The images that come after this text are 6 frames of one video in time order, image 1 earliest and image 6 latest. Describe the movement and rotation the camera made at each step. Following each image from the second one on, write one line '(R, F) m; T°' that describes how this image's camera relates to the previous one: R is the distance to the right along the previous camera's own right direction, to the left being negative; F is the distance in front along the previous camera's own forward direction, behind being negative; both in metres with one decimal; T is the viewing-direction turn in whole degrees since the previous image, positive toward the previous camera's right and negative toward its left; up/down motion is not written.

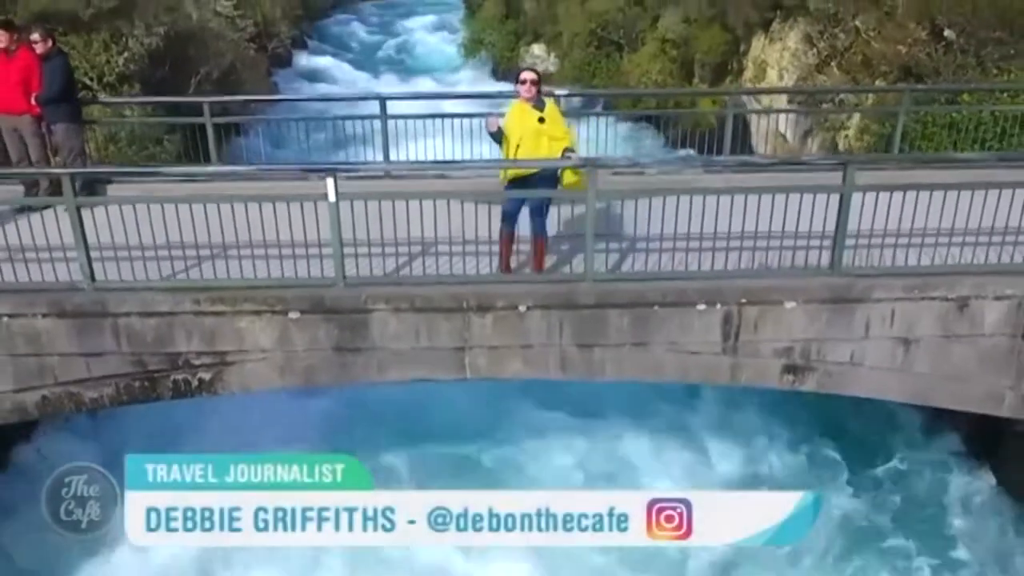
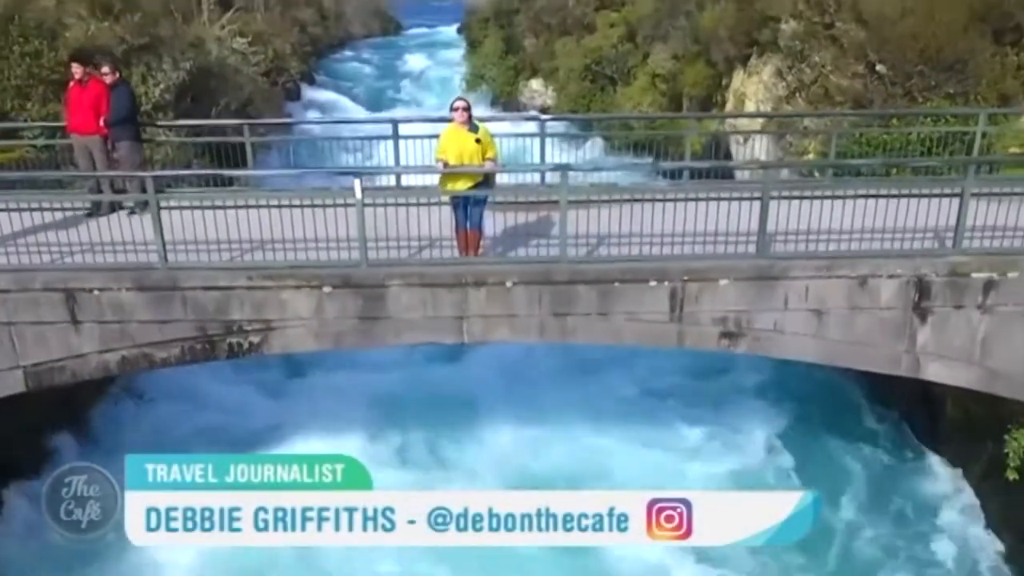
(+0.1, -1.5) m; 0°
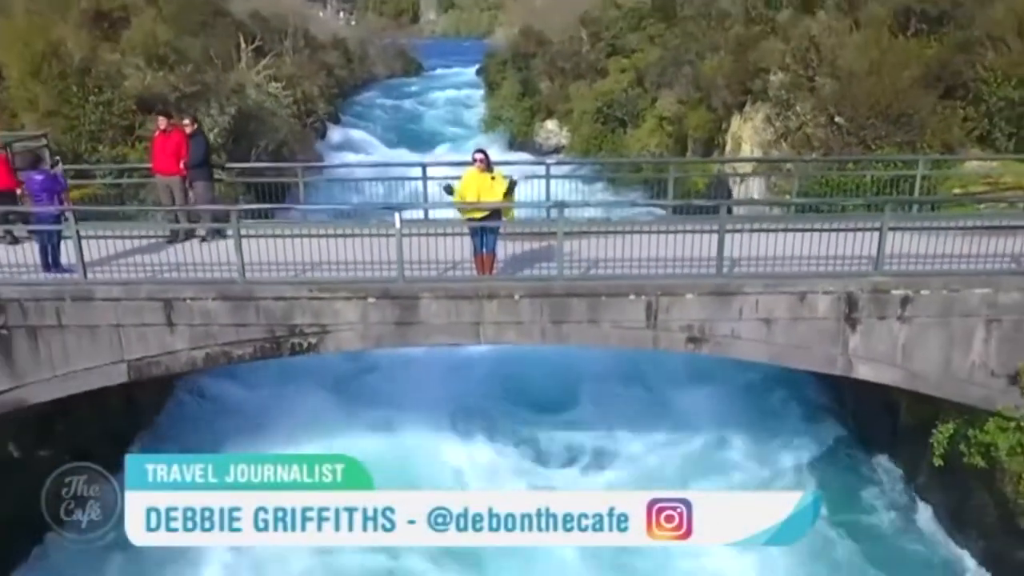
(+0.1, -1.8) m; -1°
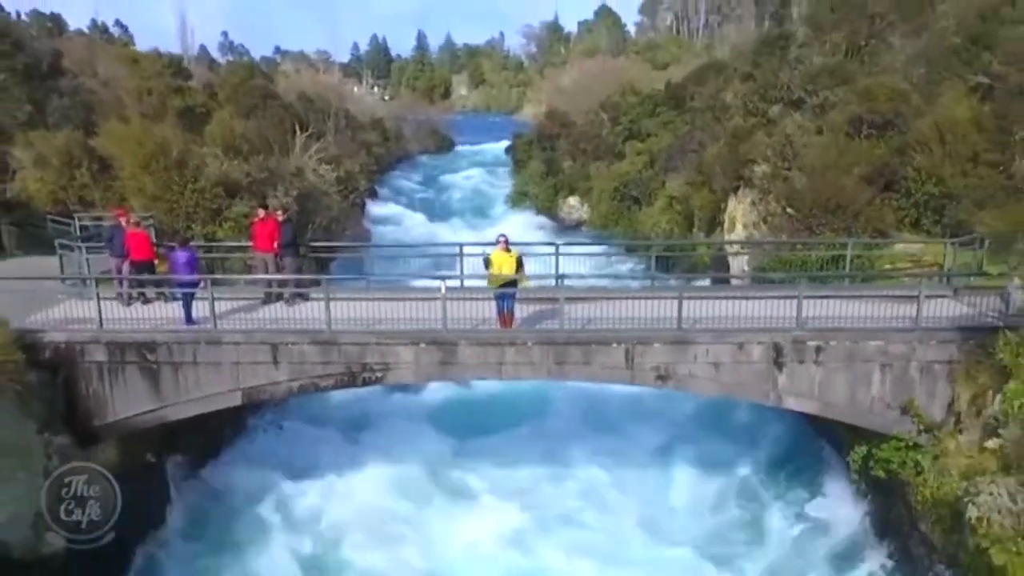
(+0.2, -3.4) m; -2°
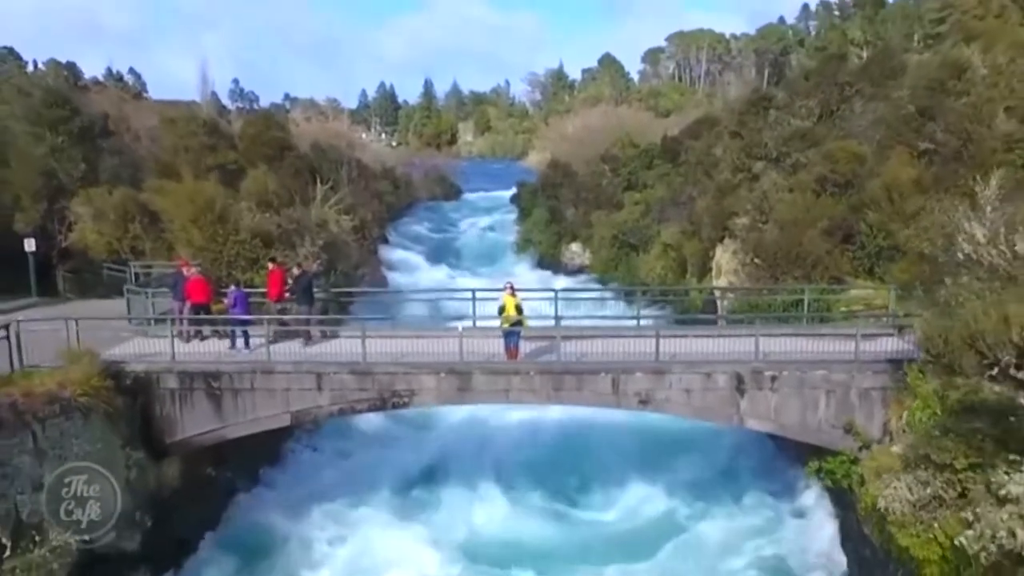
(0.0, -2.6) m; 0°
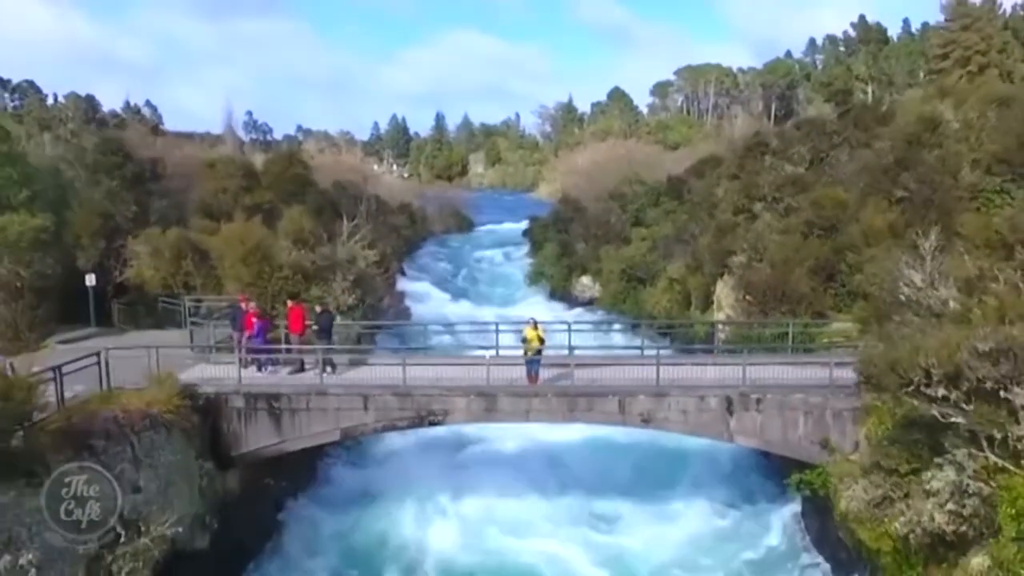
(-0.2, -2.5) m; -1°
